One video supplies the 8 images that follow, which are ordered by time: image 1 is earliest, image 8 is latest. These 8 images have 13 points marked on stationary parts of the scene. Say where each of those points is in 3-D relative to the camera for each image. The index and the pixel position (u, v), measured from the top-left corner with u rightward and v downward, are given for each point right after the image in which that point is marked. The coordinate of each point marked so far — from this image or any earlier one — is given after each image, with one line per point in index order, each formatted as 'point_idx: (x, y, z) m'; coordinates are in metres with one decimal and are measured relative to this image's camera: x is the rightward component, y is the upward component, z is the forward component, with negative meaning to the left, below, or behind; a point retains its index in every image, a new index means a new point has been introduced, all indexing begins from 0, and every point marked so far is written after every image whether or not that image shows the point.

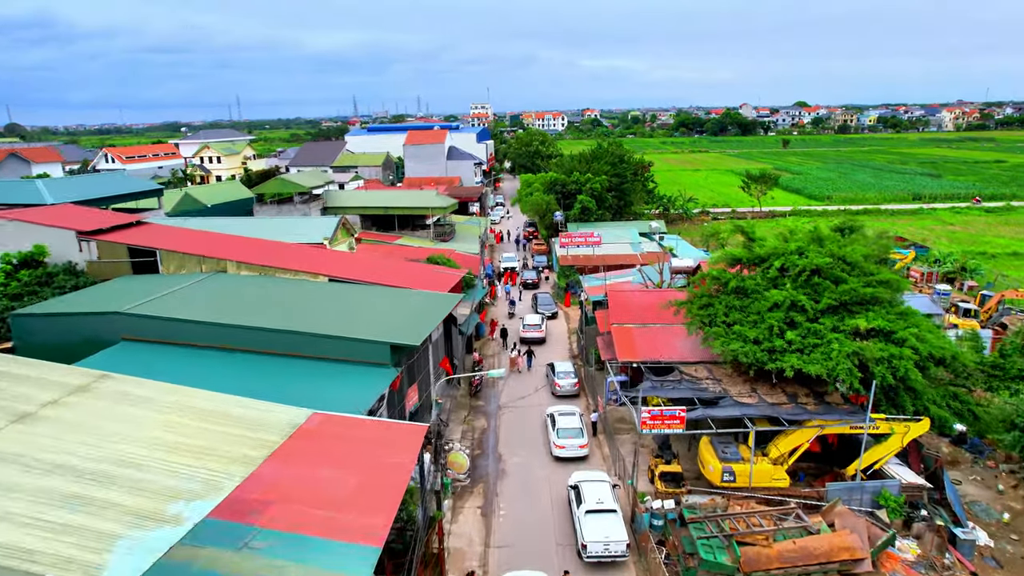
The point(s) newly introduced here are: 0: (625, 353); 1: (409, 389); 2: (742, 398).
0: (+3.5, -2.0, +19.8) m
1: (-3.0, -2.9, +19.0) m
2: (+6.0, -2.9, +17.2) m
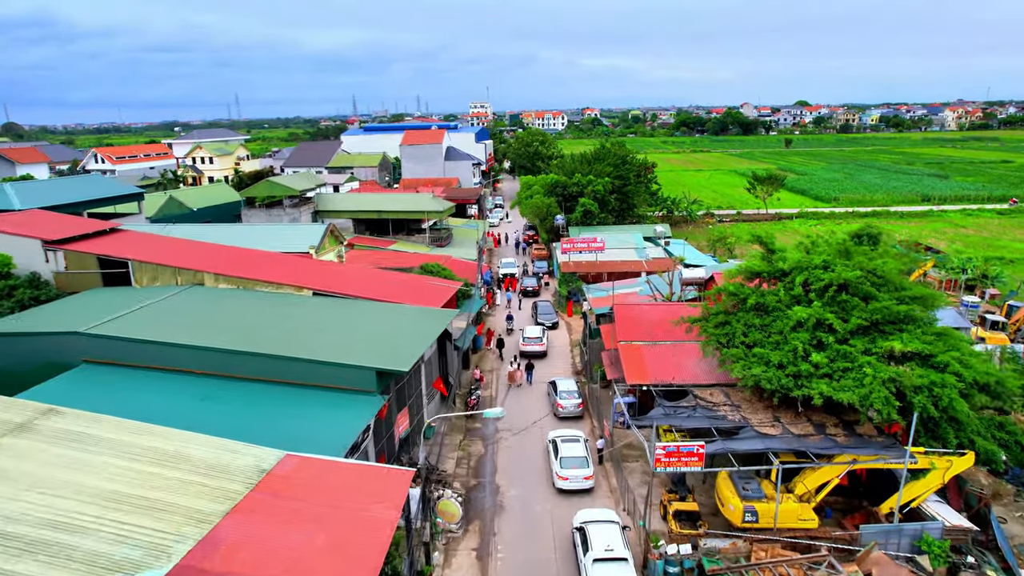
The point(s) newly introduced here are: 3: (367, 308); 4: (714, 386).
0: (+3.4, -2.5, +18.2) m
1: (-3.0, -3.4, +17.4) m
2: (+6.0, -3.3, +15.6) m
3: (-4.3, -0.6, +19.4) m
4: (+5.5, -2.7, +17.8) m
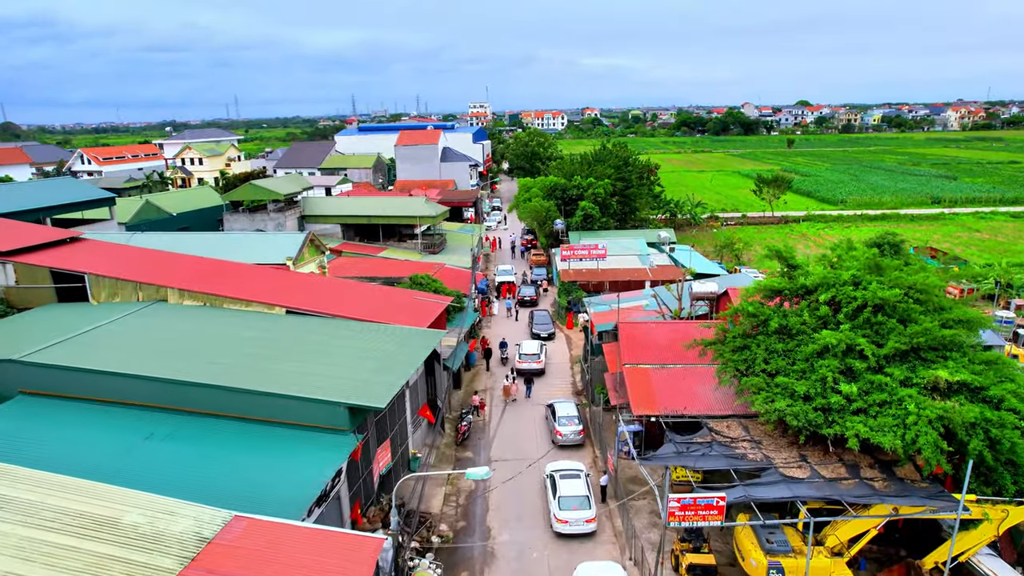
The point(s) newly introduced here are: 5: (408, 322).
0: (+3.3, -2.9, +16.4) m
1: (-3.2, -3.9, +15.5) m
2: (+5.8, -3.8, +13.7) m
3: (-4.5, -1.1, +17.6) m
4: (+5.3, -3.2, +15.9) m
5: (-3.0, -1.0, +18.5) m
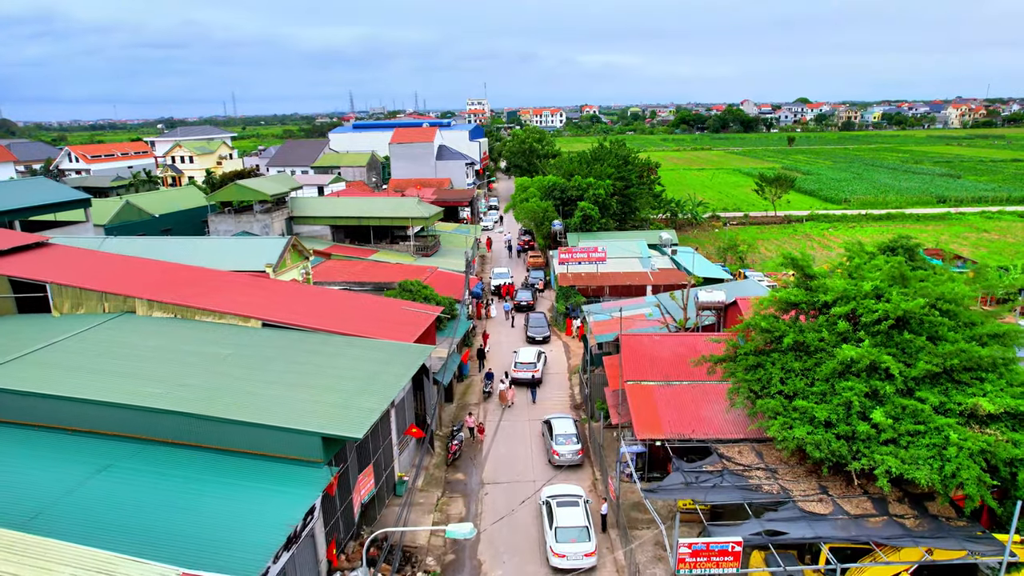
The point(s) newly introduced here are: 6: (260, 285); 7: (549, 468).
0: (+3.1, -3.2, +15.1) m
1: (-3.4, -4.1, +14.2) m
2: (+5.7, -4.1, +12.4) m
3: (-4.7, -1.4, +16.3) m
4: (+5.1, -3.4, +14.6) m
5: (-3.1, -1.3, +17.2) m
6: (-7.5, +0.1, +19.5) m
7: (+1.0, -5.1, +18.5) m
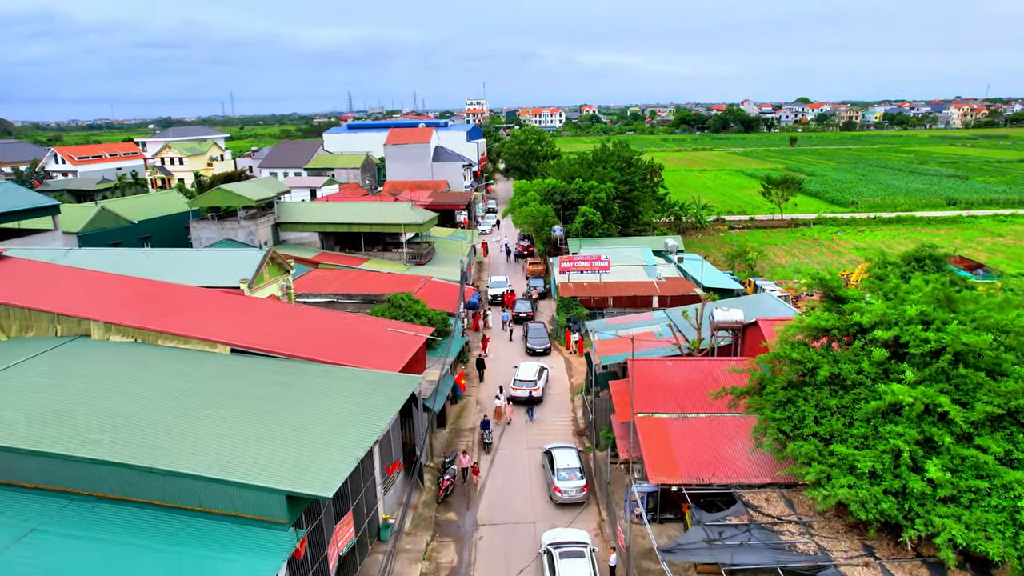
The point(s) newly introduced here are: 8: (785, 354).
0: (+3.0, -3.7, +13.3) m
1: (-3.4, -4.7, +12.5) m
2: (+5.6, -4.6, +10.7) m
3: (-4.7, -1.9, +14.5) m
4: (+5.1, -3.9, +12.9) m
5: (-3.2, -1.8, +15.4) m
6: (-7.6, -0.4, +17.7) m
7: (+1.0, -5.6, +16.8) m
8: (+5.6, -1.3, +13.4) m
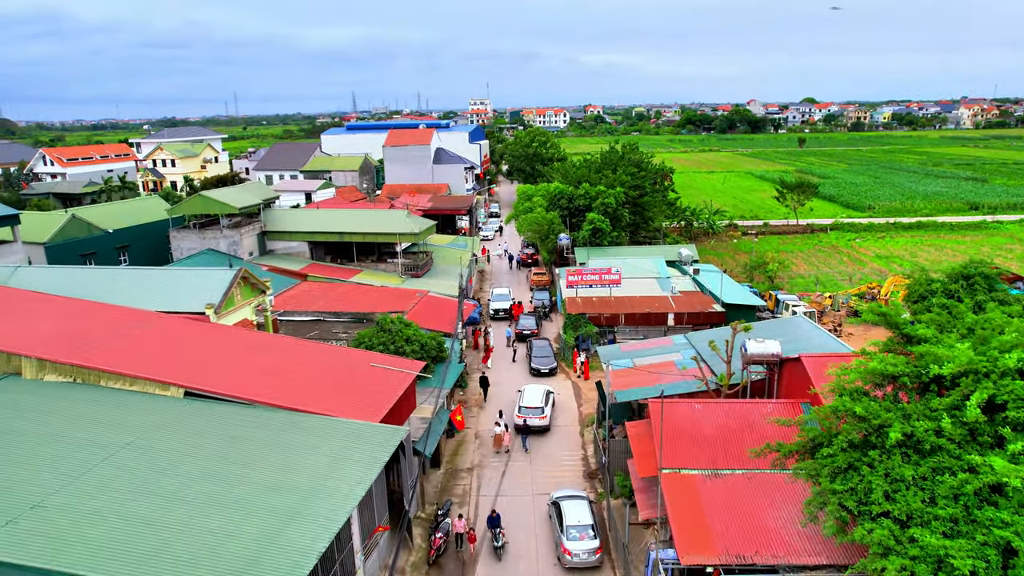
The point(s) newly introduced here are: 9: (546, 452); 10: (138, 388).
0: (+3.1, -4.4, +11.0) m
1: (-3.4, -5.3, +10.2) m
2: (+5.6, -5.3, +8.4) m
3: (-4.7, -2.5, +12.3) m
4: (+5.1, -4.6, +10.6) m
5: (-3.1, -2.4, +13.2) m
6: (-7.5, -1.0, +15.5) m
7: (+1.0, -6.3, +14.5) m
8: (+5.7, -2.0, +11.1) m
9: (+1.0, -5.0, +19.8) m
10: (-7.6, -2.0, +13.2) m
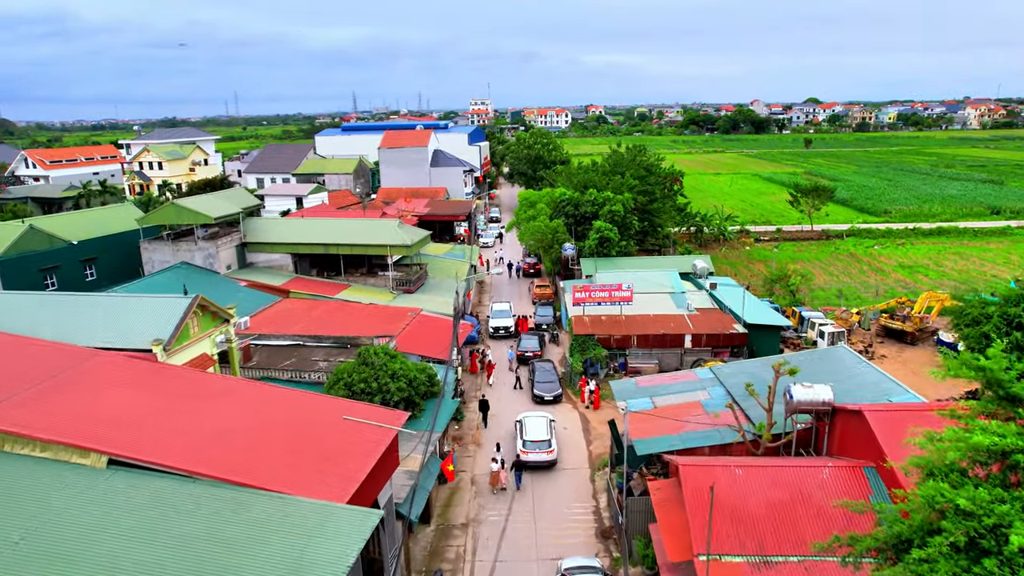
0: (+3.1, -5.1, +8.6) m
1: (-3.4, -6.0, +7.7) m
2: (+5.6, -6.0, +5.9) m
3: (-4.7, -3.2, +9.8) m
4: (+5.1, -5.3, +8.1) m
5: (-3.1, -3.1, +10.7) m
6: (-7.5, -1.7, +13.0) m
7: (+1.0, -7.0, +12.0) m
8: (+5.7, -2.7, +8.6) m
9: (+1.1, -5.8, +17.4) m
10: (-7.6, -2.7, +10.7) m
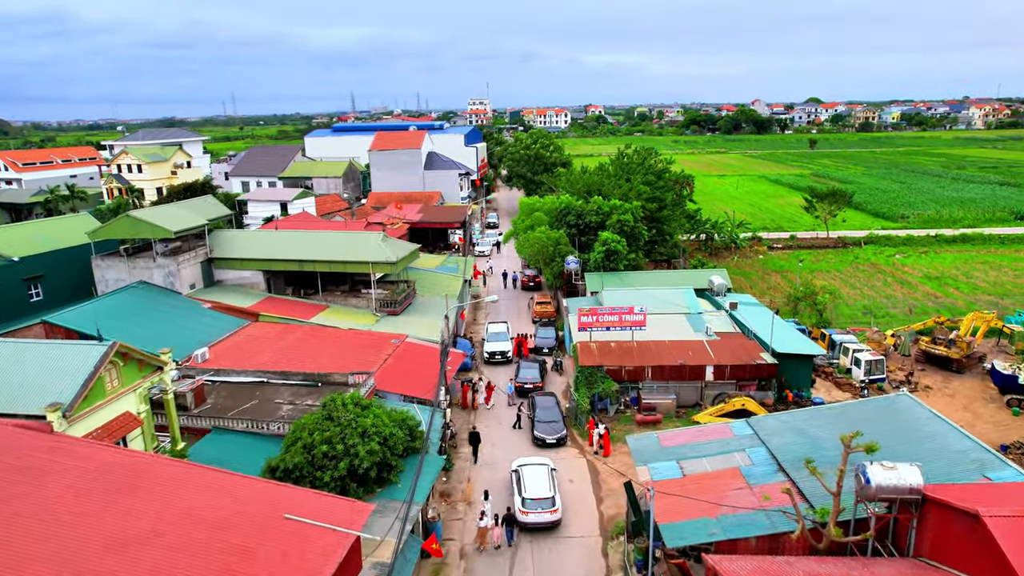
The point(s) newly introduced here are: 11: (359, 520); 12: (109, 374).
0: (+3.0, -5.9, +5.6) m
1: (-3.4, -6.8, +4.8) m
2: (+5.6, -6.8, +2.9) m
3: (-4.7, -4.1, +6.8) m
4: (+5.0, -6.1, +5.1) m
5: (-3.2, -3.9, +7.7) m
6: (-7.6, -2.6, +10.0) m
7: (+1.0, -7.8, +9.1) m
8: (+5.6, -3.5, +5.6) m
9: (+1.0, -6.6, +14.4) m
10: (-7.6, -3.5, +7.8) m
11: (-2.4, -3.4, +10.1) m
12: (-7.5, -1.7, +11.9) m
